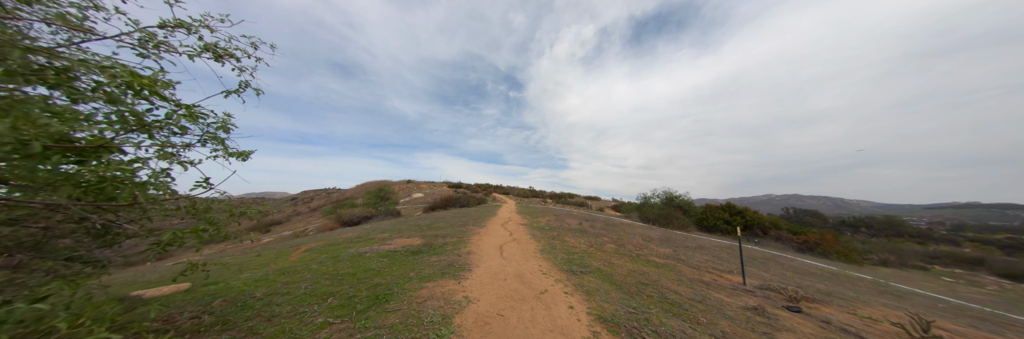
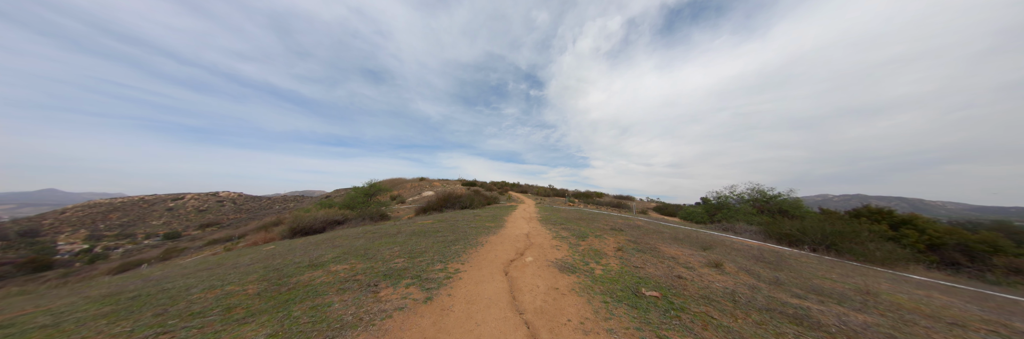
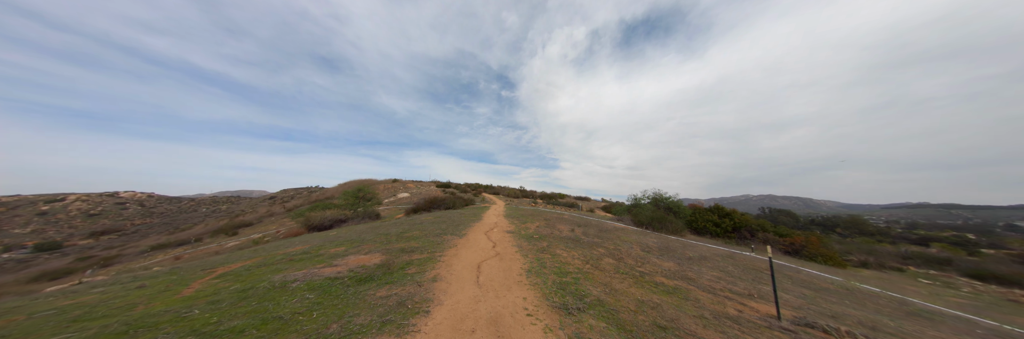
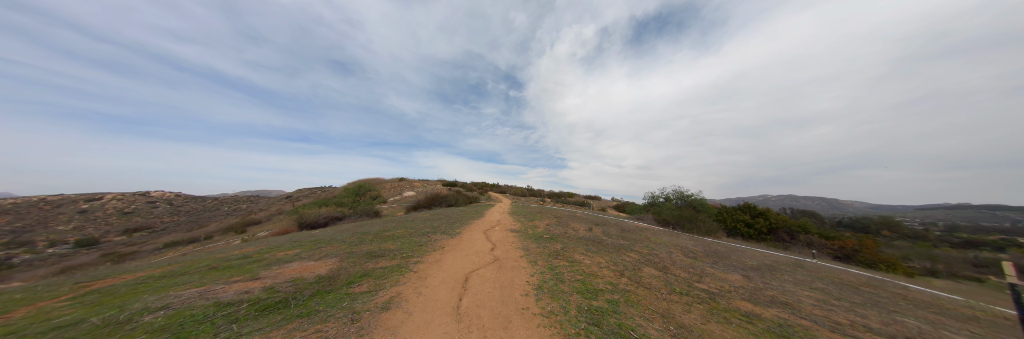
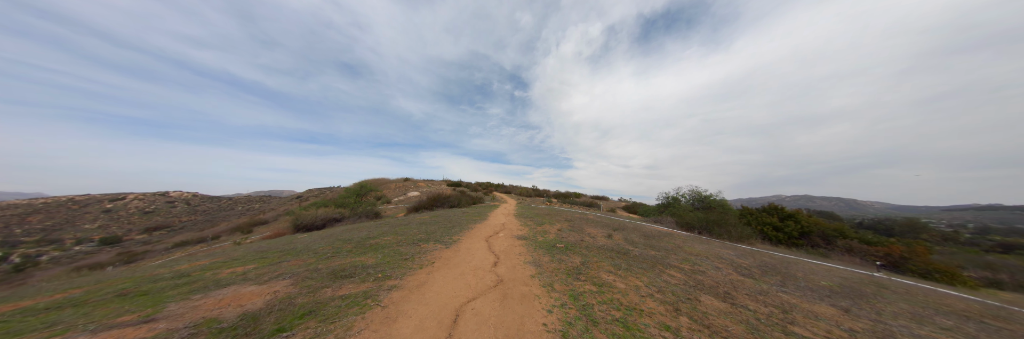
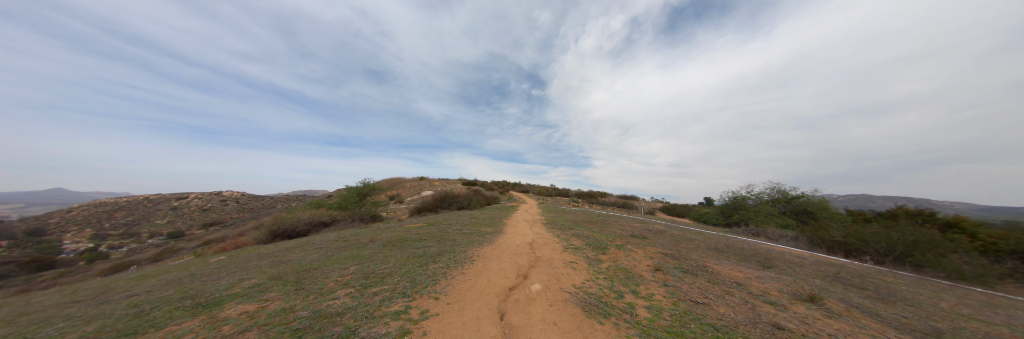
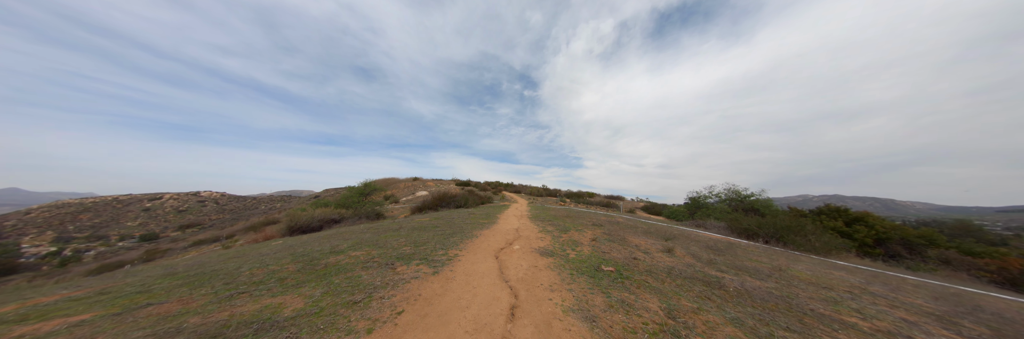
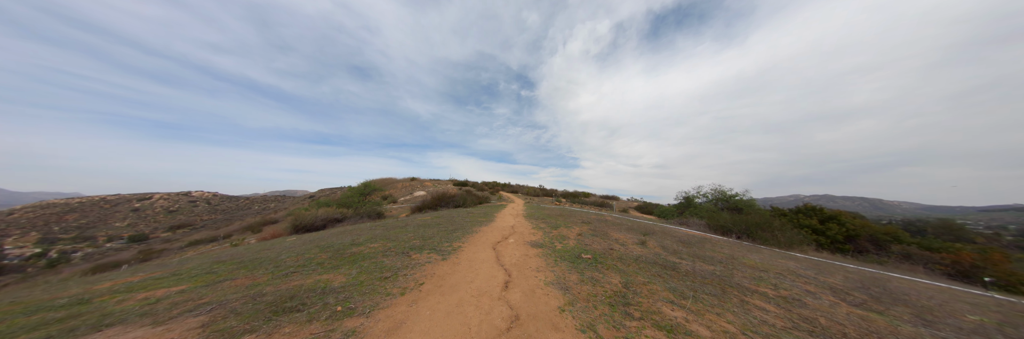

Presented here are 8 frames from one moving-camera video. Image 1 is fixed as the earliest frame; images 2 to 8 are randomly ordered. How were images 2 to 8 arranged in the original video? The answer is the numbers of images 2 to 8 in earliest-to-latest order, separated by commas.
3, 4, 5, 8, 7, 2, 6
